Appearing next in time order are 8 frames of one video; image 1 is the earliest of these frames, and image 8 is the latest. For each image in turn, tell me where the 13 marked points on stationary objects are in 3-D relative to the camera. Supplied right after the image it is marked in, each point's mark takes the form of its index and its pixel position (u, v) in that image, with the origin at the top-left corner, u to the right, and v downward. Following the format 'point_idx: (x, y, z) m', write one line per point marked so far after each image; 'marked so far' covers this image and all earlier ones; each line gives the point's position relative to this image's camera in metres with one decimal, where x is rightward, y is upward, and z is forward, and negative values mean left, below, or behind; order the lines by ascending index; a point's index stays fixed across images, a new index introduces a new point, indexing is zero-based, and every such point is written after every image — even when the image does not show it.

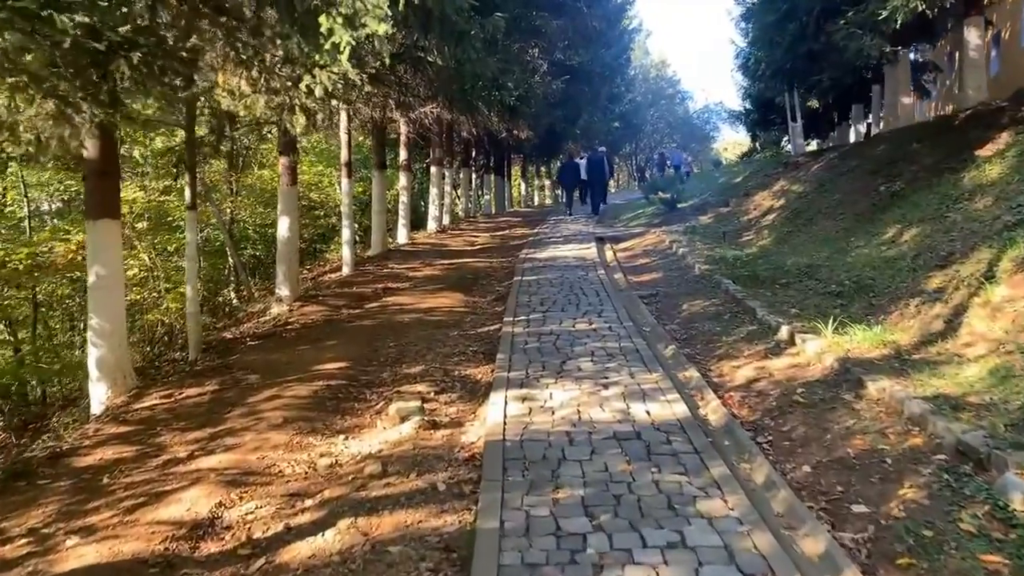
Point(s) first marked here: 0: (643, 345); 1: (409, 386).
0: (+1.3, -0.6, +8.0) m
1: (-0.9, -0.8, +6.8) m
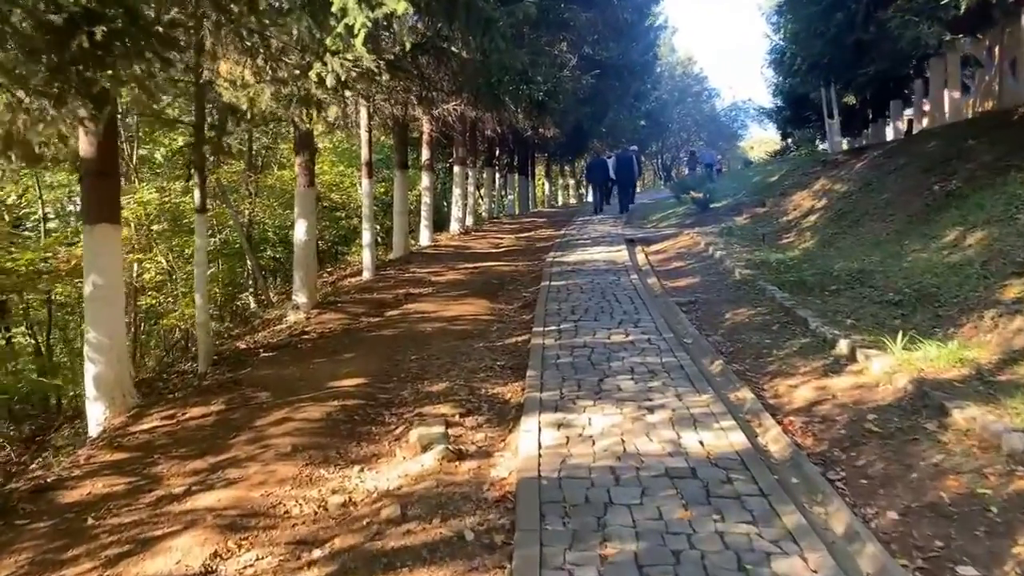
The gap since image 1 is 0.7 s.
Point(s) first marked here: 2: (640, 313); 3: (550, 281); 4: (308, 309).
0: (+1.6, -0.7, +7.3) m
1: (-0.6, -0.9, +6.2) m
2: (+1.6, -0.3, +9.5) m
3: (+0.6, +0.1, +12.1) m
4: (-2.7, -0.3, +10.3) m
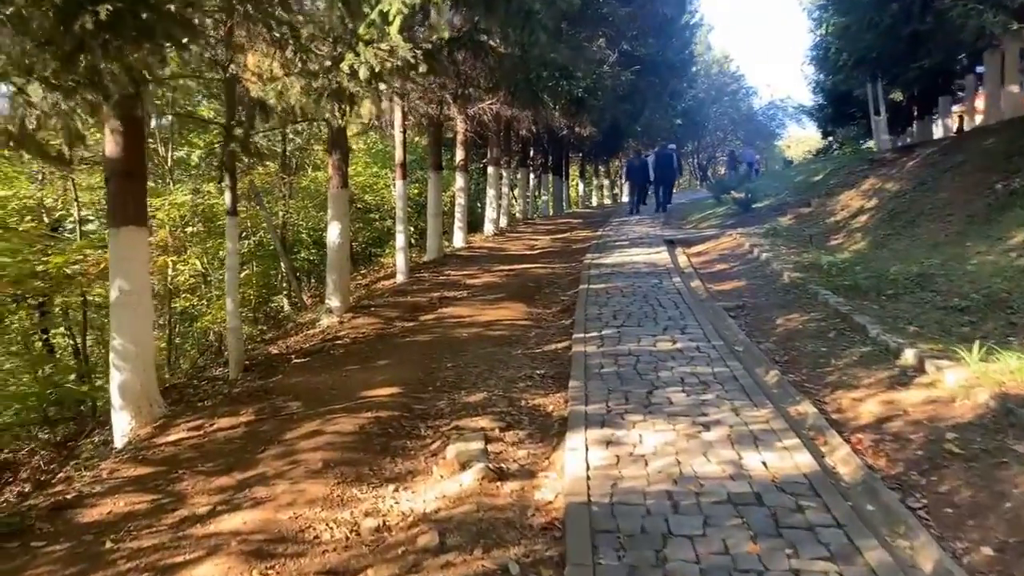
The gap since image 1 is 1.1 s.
0: (+2.0, -0.7, +6.9) m
1: (-0.3, -1.0, +5.8) m
2: (+2.0, -0.4, +9.1) m
3: (+1.2, +0.1, +11.7) m
4: (-2.2, -0.3, +10.0) m
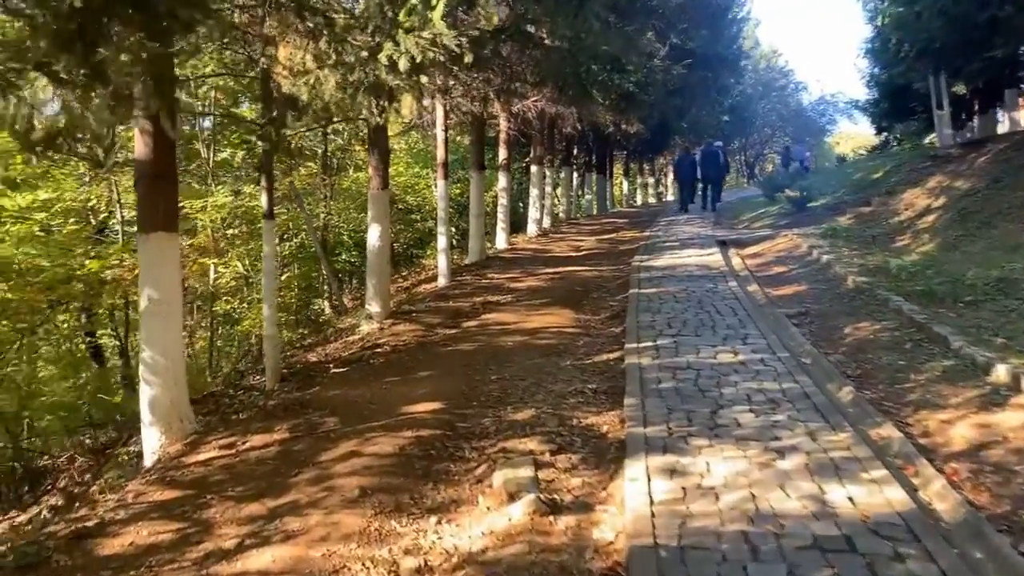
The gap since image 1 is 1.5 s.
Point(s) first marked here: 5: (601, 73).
0: (+2.4, -0.8, +6.3) m
1: (0.0, -1.0, +5.4) m
2: (+2.5, -0.4, +8.5) m
3: (+1.8, 0.0, +11.1) m
4: (-1.6, -0.4, +9.7) m
5: (+1.2, +3.0, +10.9) m
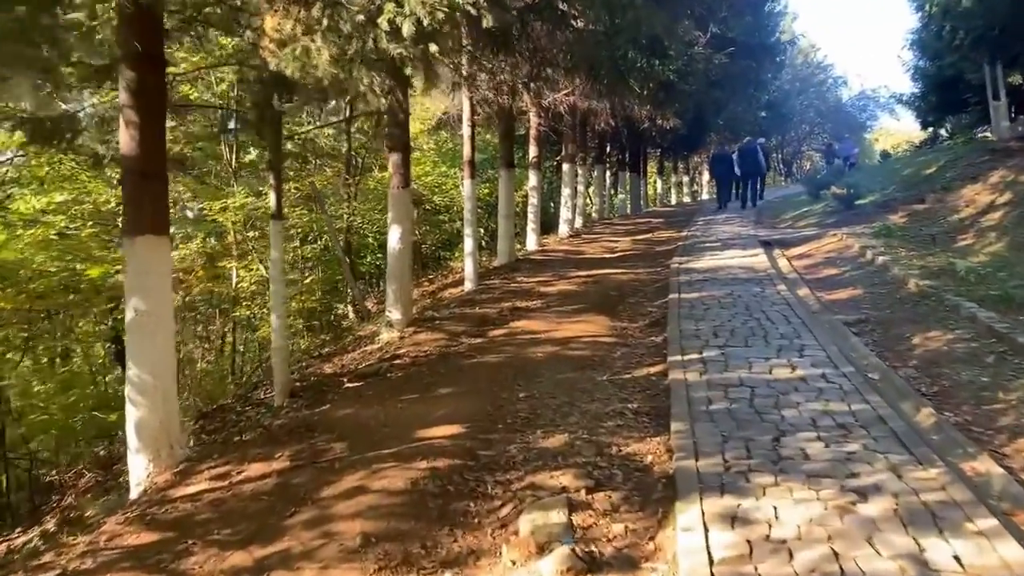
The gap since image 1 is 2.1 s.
0: (+2.6, -0.9, +5.5) m
1: (+0.2, -1.1, +4.7) m
2: (+2.8, -0.5, +7.7) m
3: (+2.2, -0.1, +10.3) m
4: (-1.3, -0.4, +9.0) m
5: (+1.6, +2.9, +10.1) m
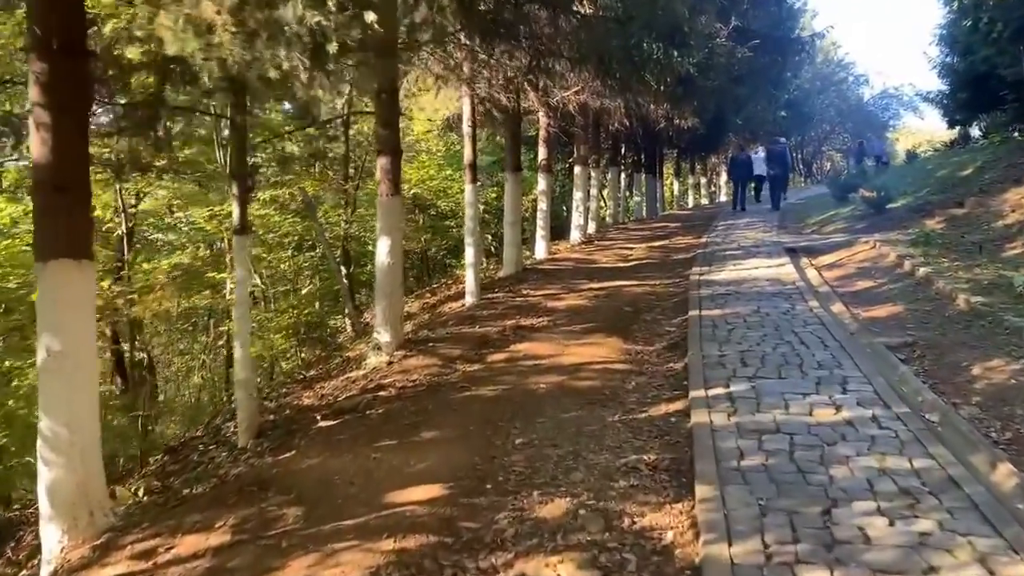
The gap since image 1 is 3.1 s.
0: (+2.6, -1.0, +4.5) m
1: (+0.1, -1.3, +3.8) m
2: (+2.8, -0.7, +6.7) m
3: (+2.3, -0.3, +9.4) m
4: (-1.3, -0.6, +8.2) m
5: (+1.7, +2.7, +9.2) m
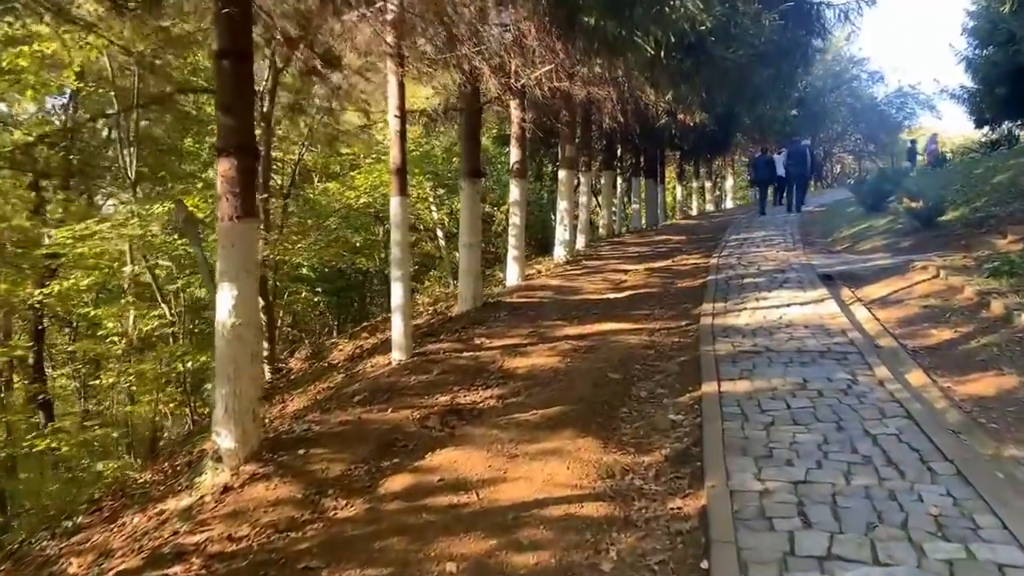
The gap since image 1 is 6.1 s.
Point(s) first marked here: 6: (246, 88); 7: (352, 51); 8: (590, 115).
0: (+2.0, -1.5, +1.6) m
1: (-0.4, -1.8, +0.8) m
2: (+2.3, -1.2, +3.8) m
3: (+1.7, -0.8, +6.5) m
4: (-1.8, -1.1, +5.2) m
5: (+1.1, +2.2, +6.3) m
6: (-1.8, +1.3, +5.2) m
7: (-1.6, +2.3, +7.6) m
8: (+1.5, +3.3, +15.2) m
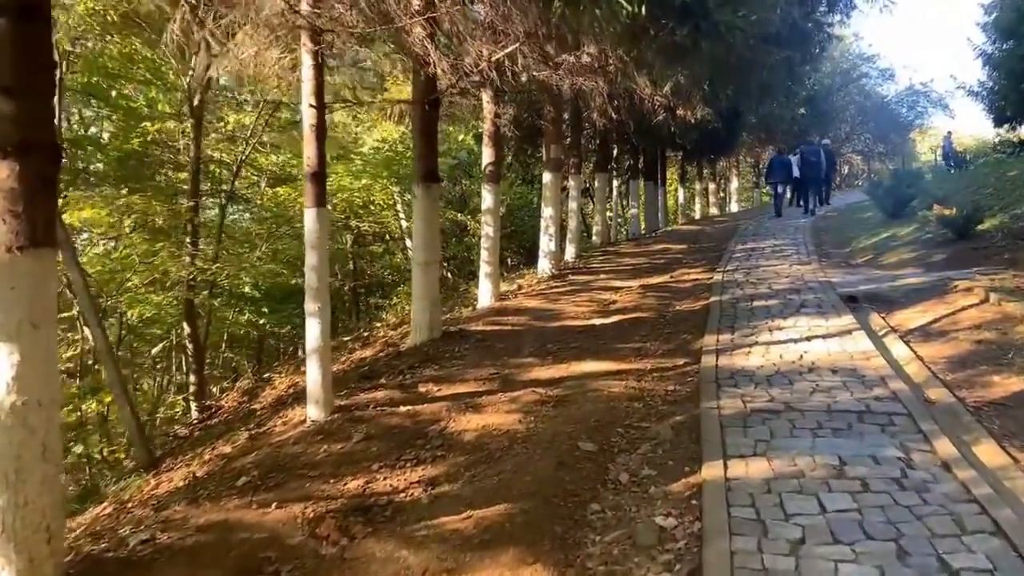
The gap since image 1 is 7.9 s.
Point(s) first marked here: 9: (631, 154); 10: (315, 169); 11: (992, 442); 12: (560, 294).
0: (+1.6, -1.8, -0.1) m
1: (-0.8, -2.1, -0.8) m
2: (+1.8, -1.5, +2.1) m
3: (+1.3, -1.1, +4.8) m
4: (-2.2, -1.4, +3.6) m
5: (+0.7, +1.9, +4.6) m
6: (-2.2, +1.0, +3.6) m
7: (-2.0, +2.0, +6.0) m
8: (+1.2, +3.0, +13.6) m
9: (+2.9, +3.3, +19.2) m
10: (-1.5, +0.9, +6.1) m
11: (+3.0, -1.0, +4.9) m
12: (+0.6, -0.1, +11.0) m
